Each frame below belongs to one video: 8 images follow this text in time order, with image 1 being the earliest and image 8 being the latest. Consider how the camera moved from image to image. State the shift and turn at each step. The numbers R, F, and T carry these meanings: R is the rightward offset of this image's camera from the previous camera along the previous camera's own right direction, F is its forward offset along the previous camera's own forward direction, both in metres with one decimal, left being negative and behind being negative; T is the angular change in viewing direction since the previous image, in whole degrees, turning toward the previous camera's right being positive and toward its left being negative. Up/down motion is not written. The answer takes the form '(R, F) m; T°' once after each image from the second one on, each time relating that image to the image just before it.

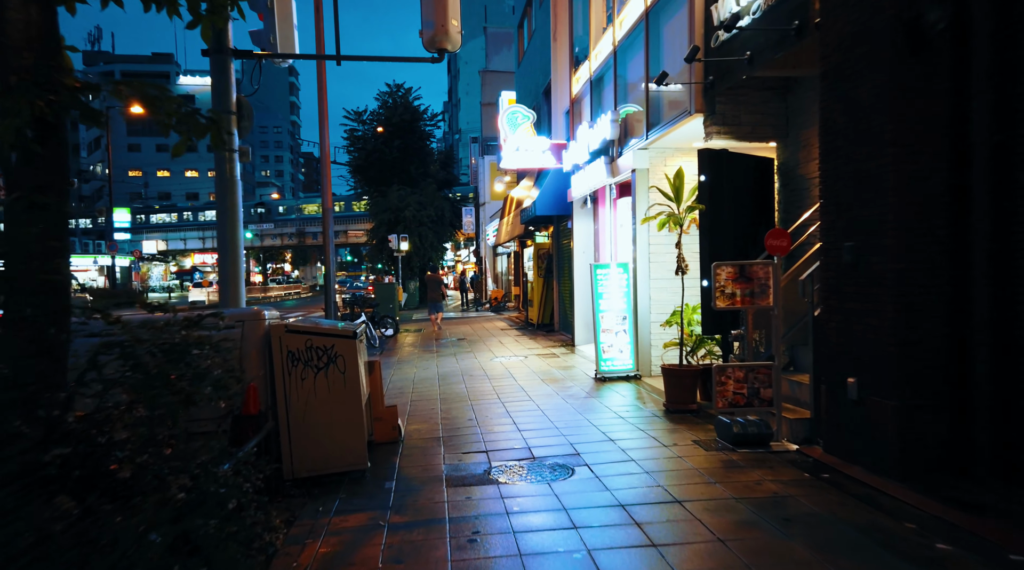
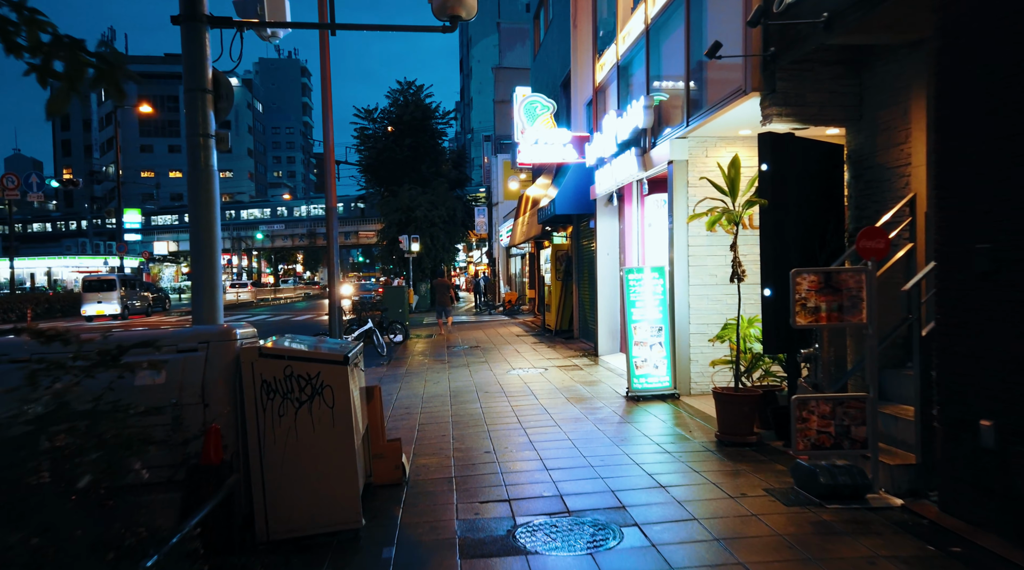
(-0.1, +1.2) m; -1°
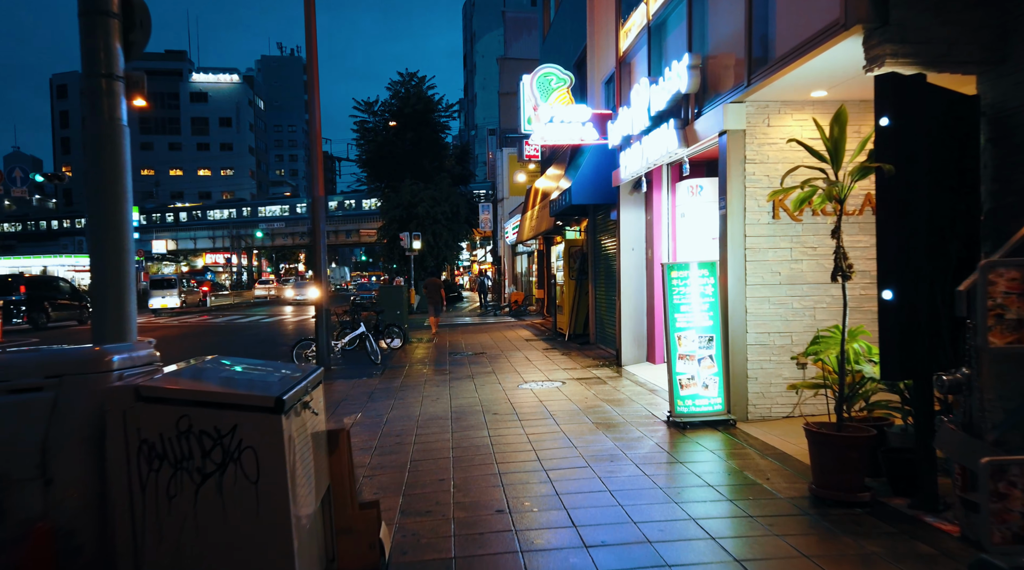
(-0.1, +1.8) m; 0°
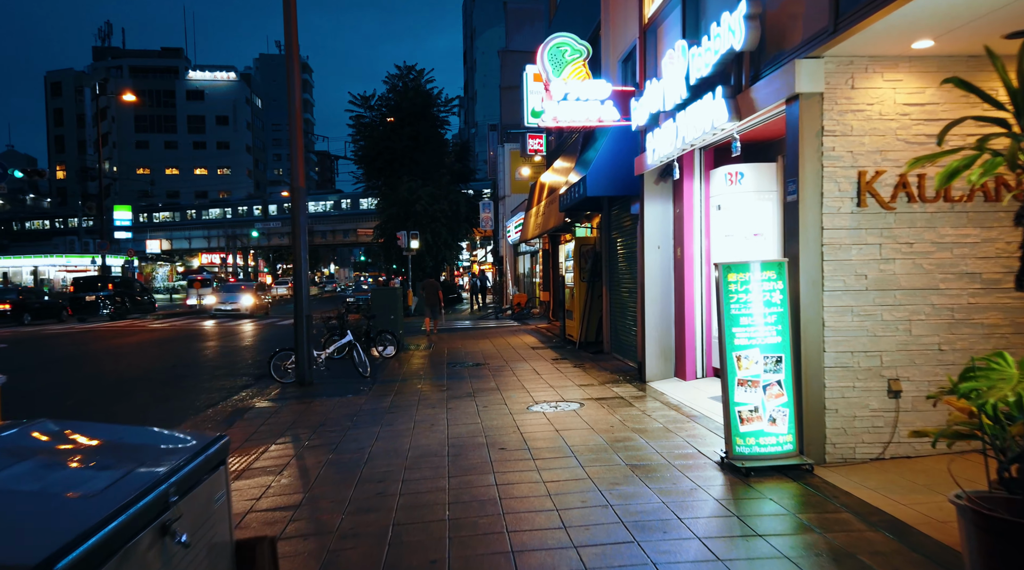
(-0.1, +1.7) m; 0°
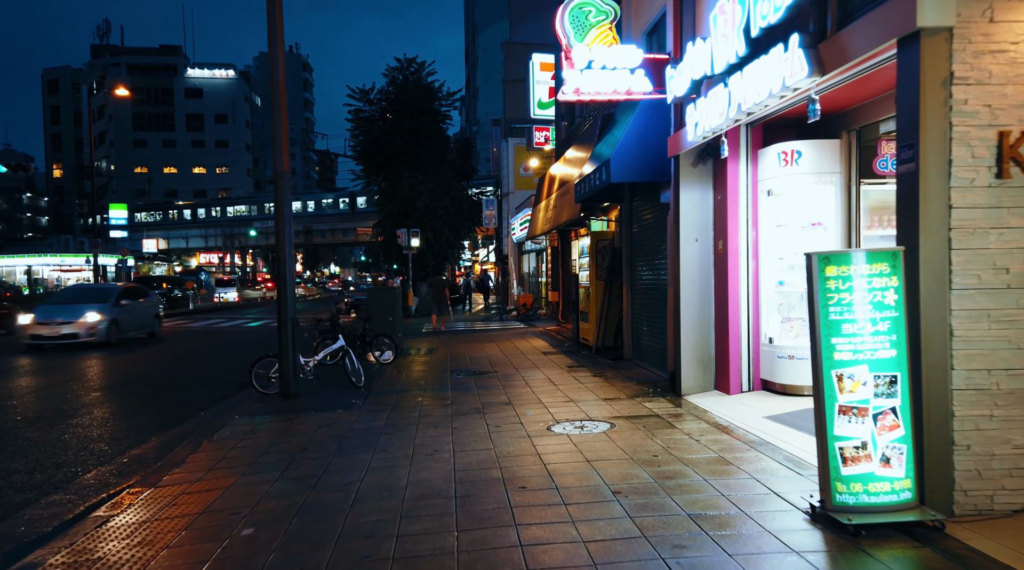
(-0.2, +1.5) m; 0°
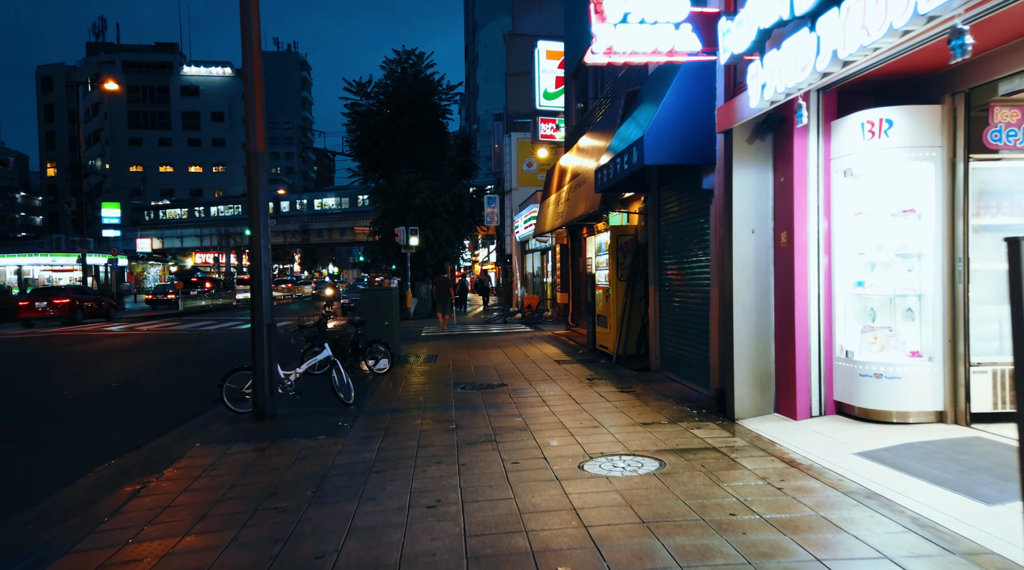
(-0.2, +1.7) m; 0°
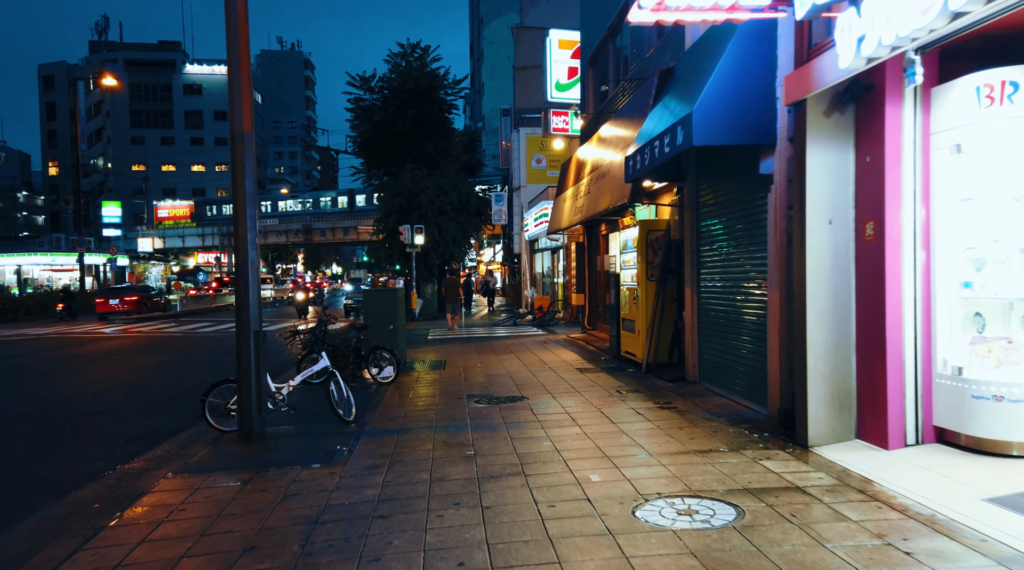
(-0.2, +1.3) m; 0°
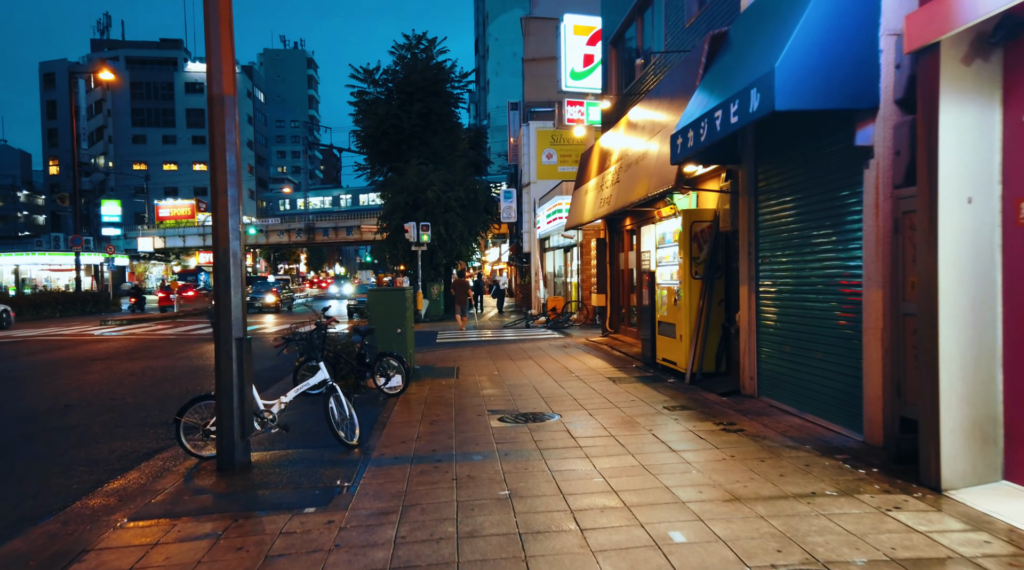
(-0.3, +1.5) m; 0°
